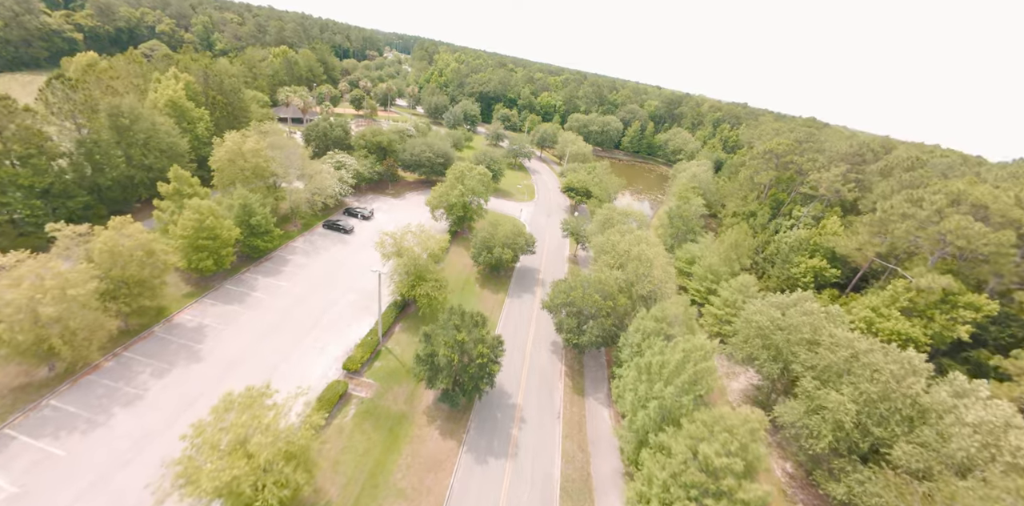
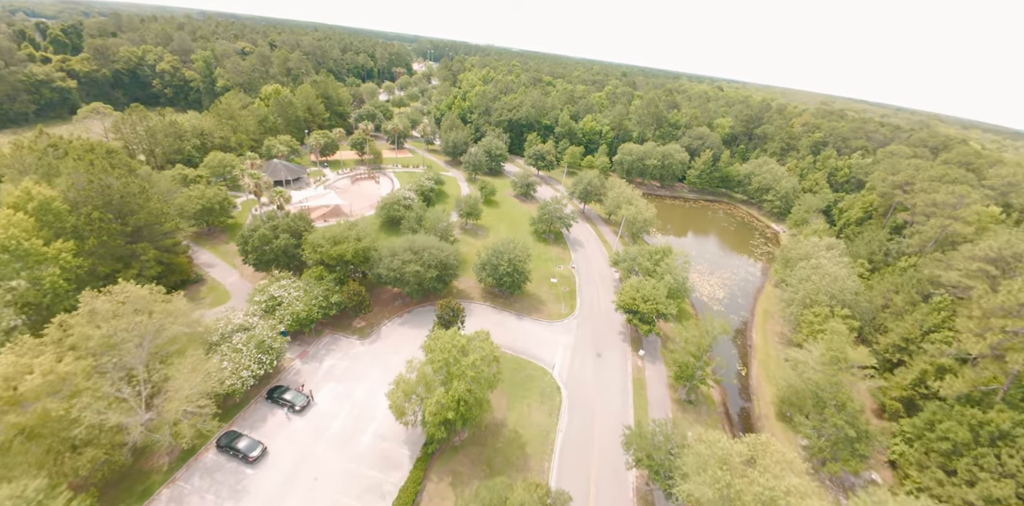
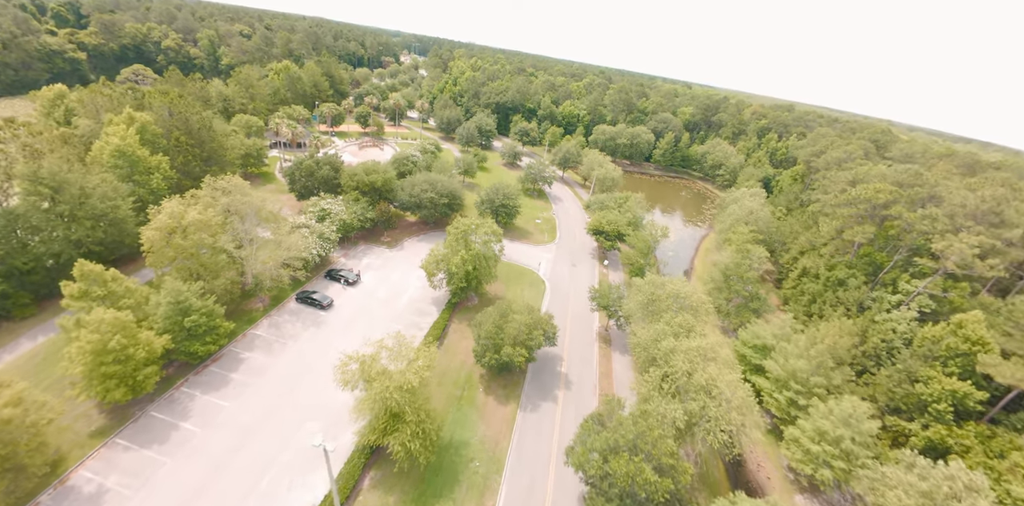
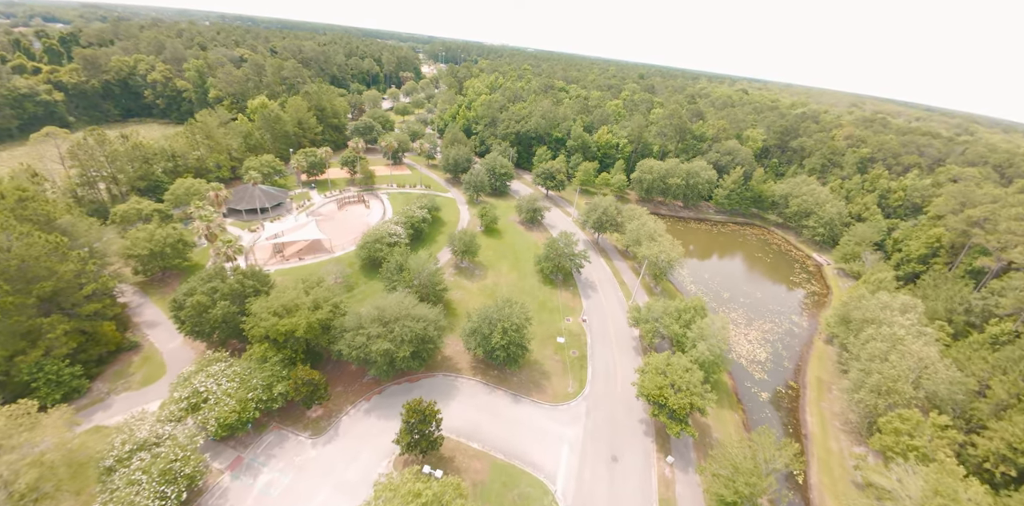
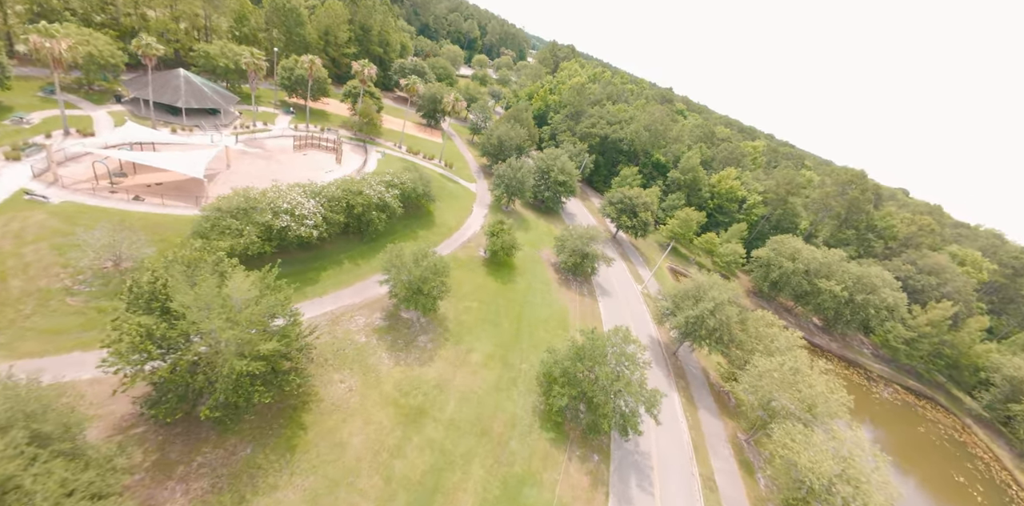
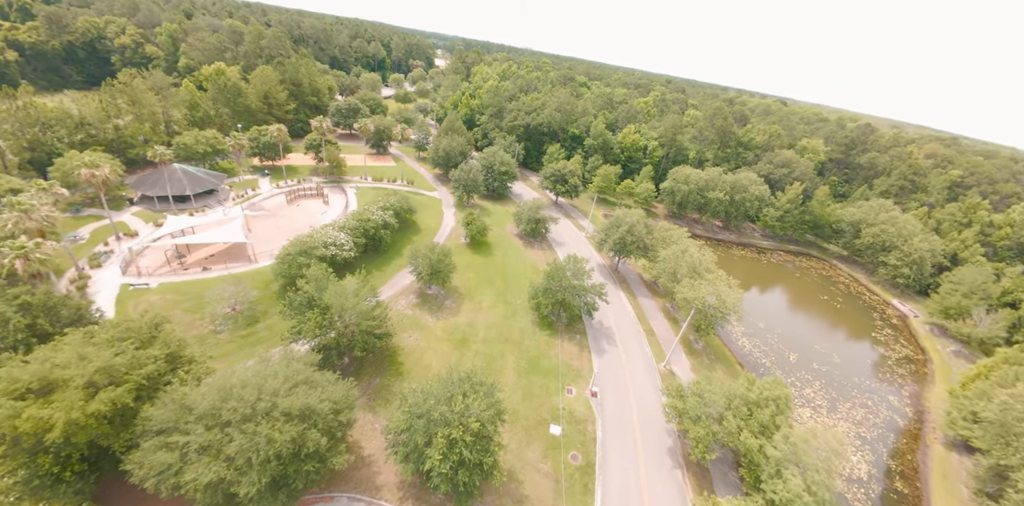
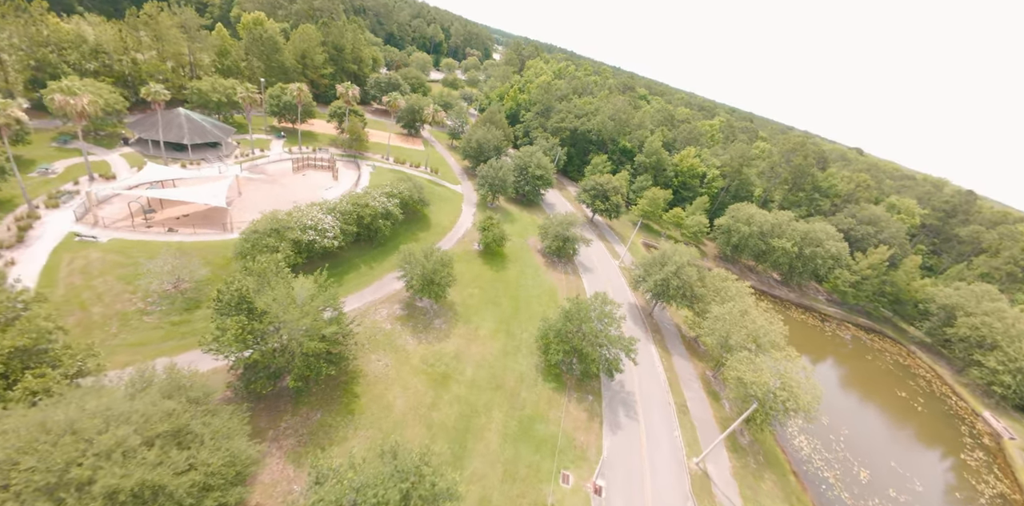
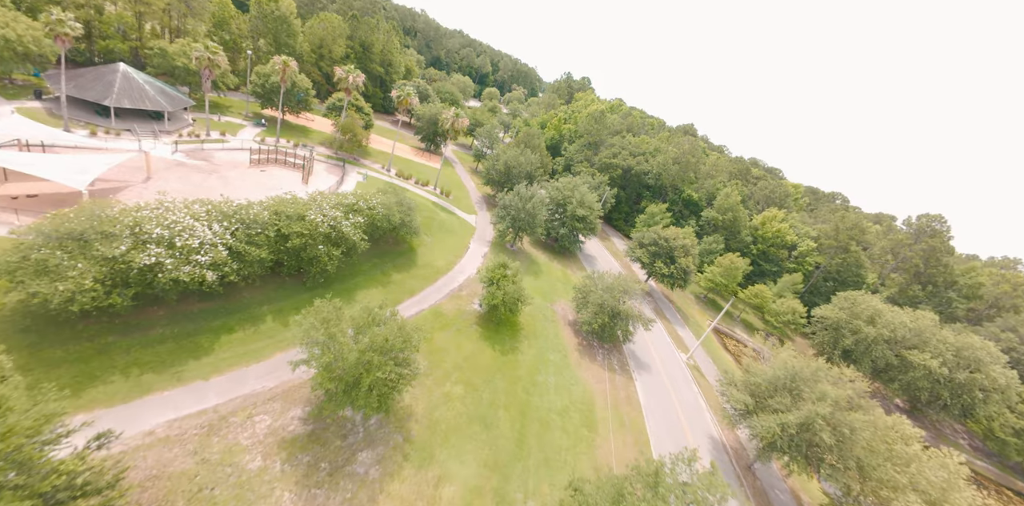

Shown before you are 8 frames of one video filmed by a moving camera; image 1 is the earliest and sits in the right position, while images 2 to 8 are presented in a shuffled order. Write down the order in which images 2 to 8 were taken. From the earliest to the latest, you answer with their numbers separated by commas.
3, 2, 4, 6, 7, 5, 8
